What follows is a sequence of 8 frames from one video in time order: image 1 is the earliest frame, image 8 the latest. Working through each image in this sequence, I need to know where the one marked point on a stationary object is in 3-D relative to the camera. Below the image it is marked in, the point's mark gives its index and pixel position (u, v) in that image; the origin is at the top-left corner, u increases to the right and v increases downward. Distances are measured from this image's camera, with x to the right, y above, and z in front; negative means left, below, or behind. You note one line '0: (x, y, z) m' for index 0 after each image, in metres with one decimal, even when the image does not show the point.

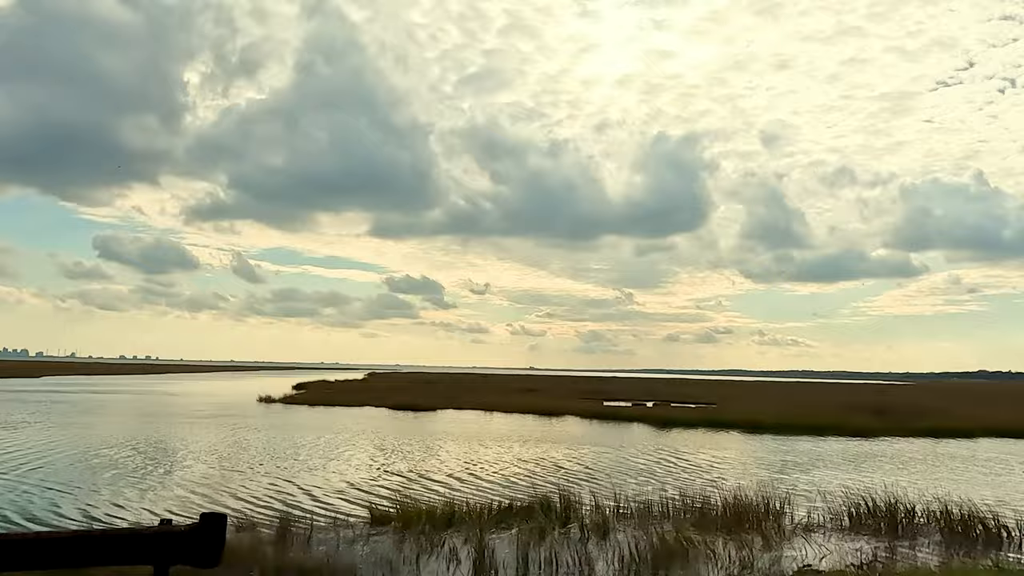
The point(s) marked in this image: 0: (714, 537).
0: (+3.9, -4.7, +14.9) m
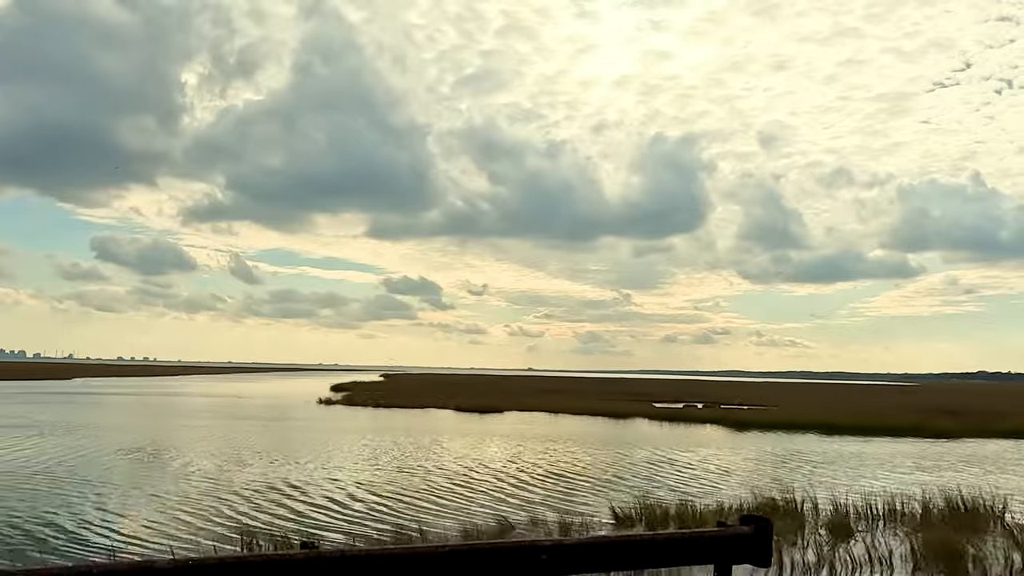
0: (+8.1, -4.5, +13.8) m
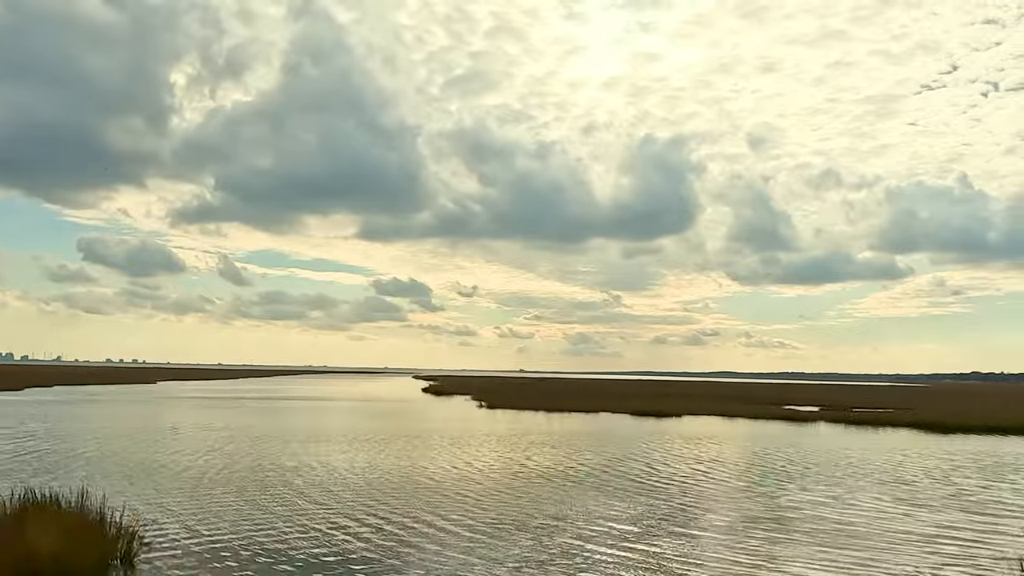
0: (+18.0, -4.0, +10.1) m
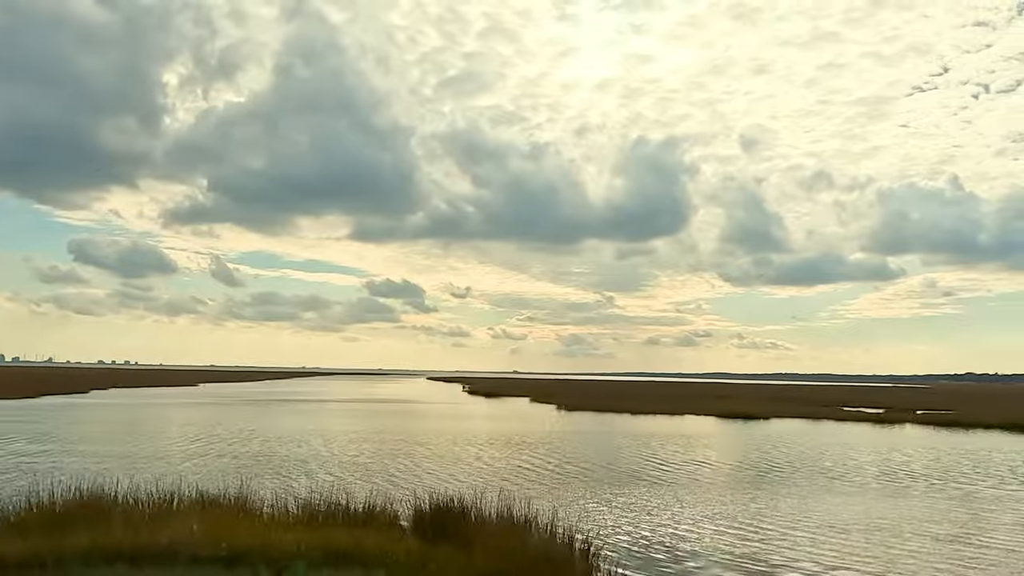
0: (+22.6, -3.8, +8.5) m
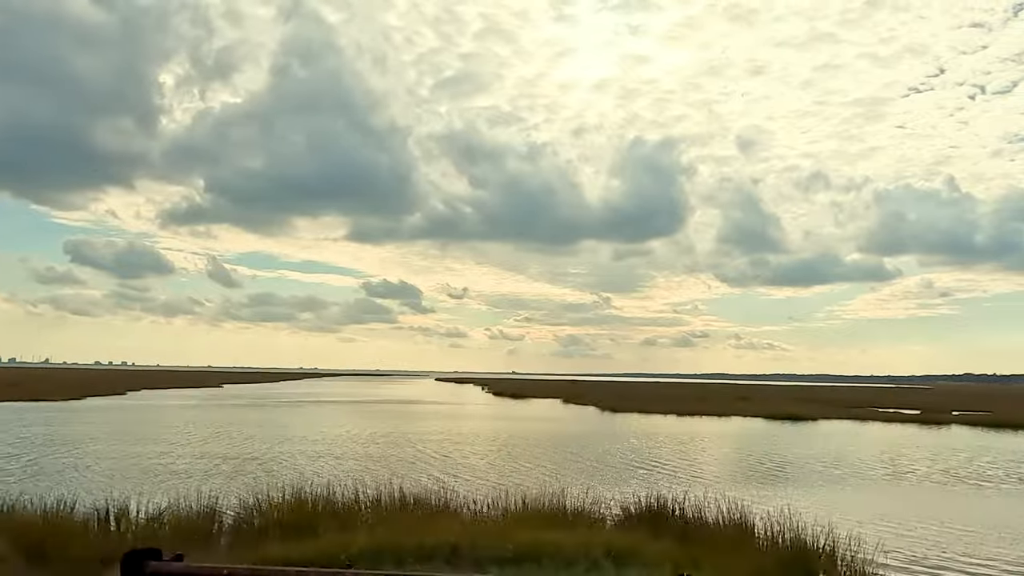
0: (+25.1, -3.7, +7.8) m
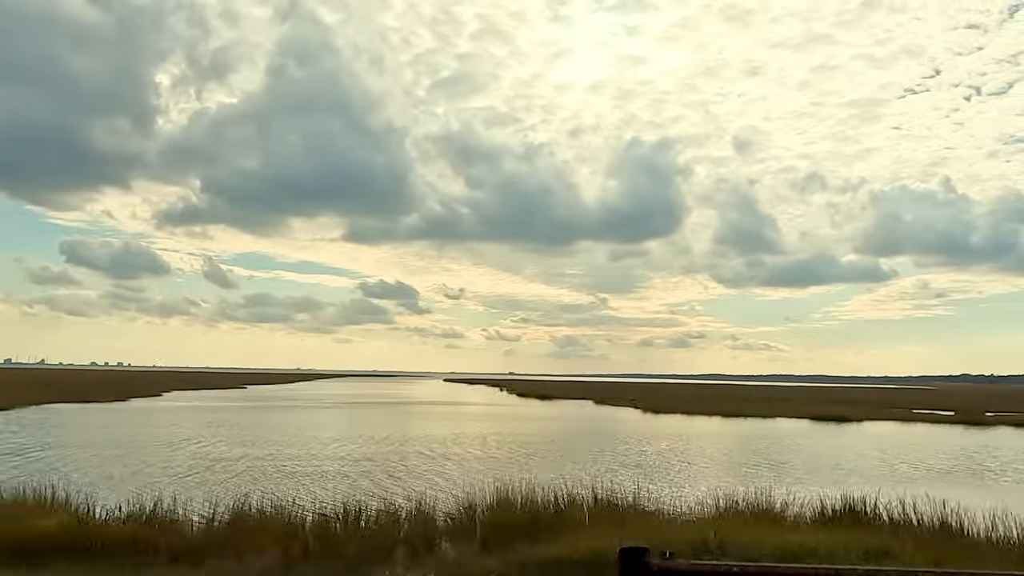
0: (+27.4, -3.6, +6.9) m
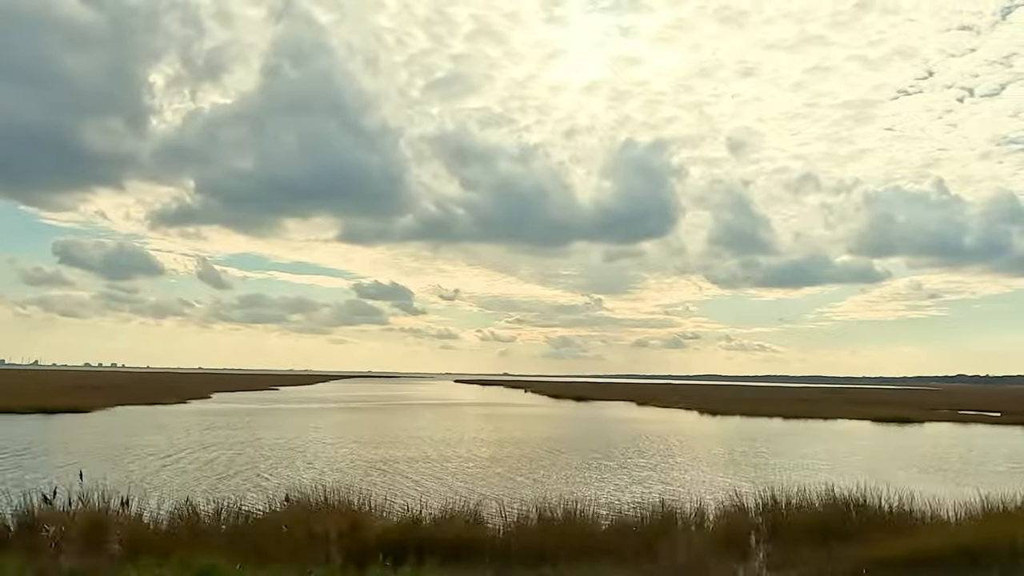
0: (+30.4, -3.4, +5.8) m
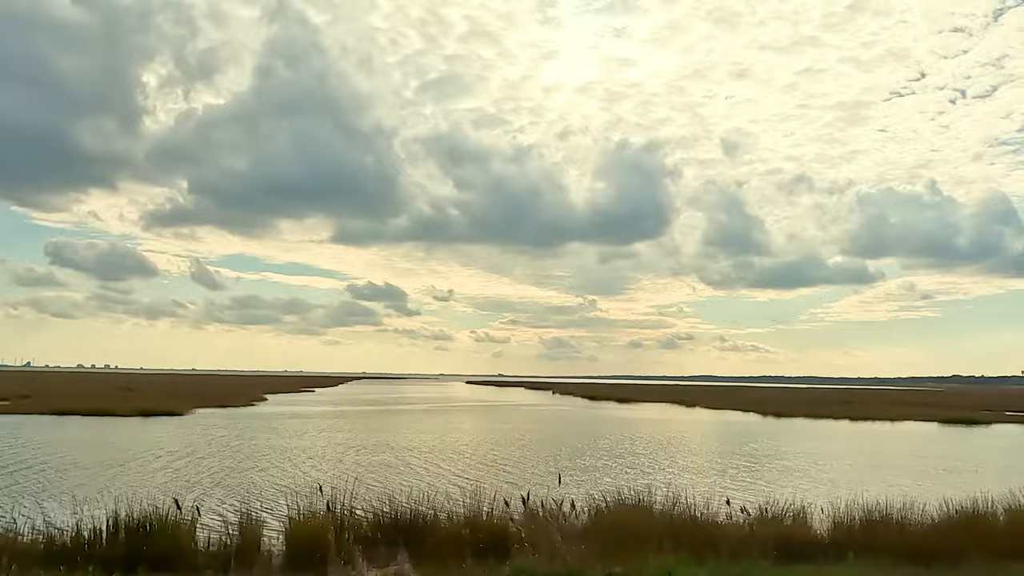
0: (+33.5, -3.2, +4.5) m
